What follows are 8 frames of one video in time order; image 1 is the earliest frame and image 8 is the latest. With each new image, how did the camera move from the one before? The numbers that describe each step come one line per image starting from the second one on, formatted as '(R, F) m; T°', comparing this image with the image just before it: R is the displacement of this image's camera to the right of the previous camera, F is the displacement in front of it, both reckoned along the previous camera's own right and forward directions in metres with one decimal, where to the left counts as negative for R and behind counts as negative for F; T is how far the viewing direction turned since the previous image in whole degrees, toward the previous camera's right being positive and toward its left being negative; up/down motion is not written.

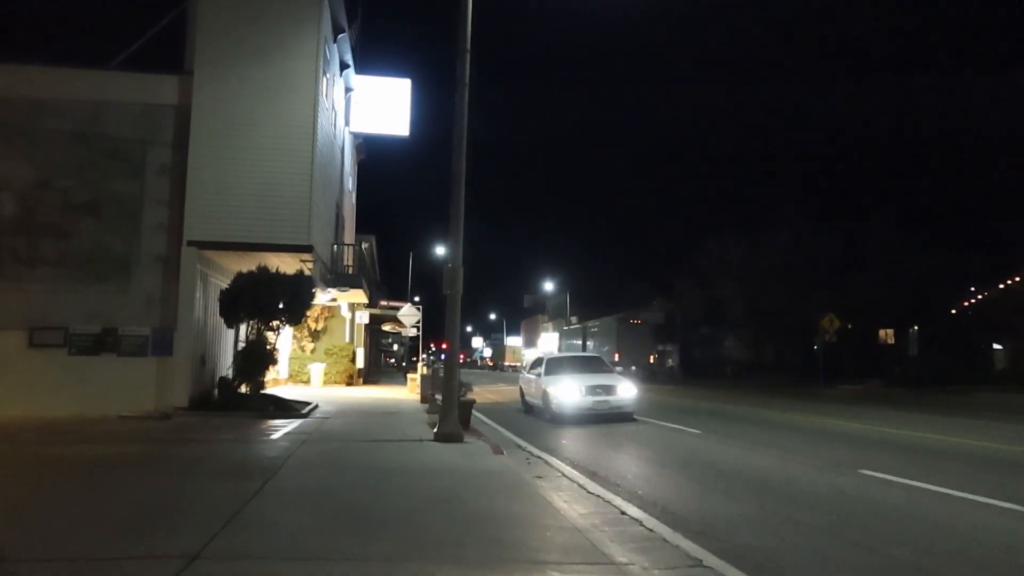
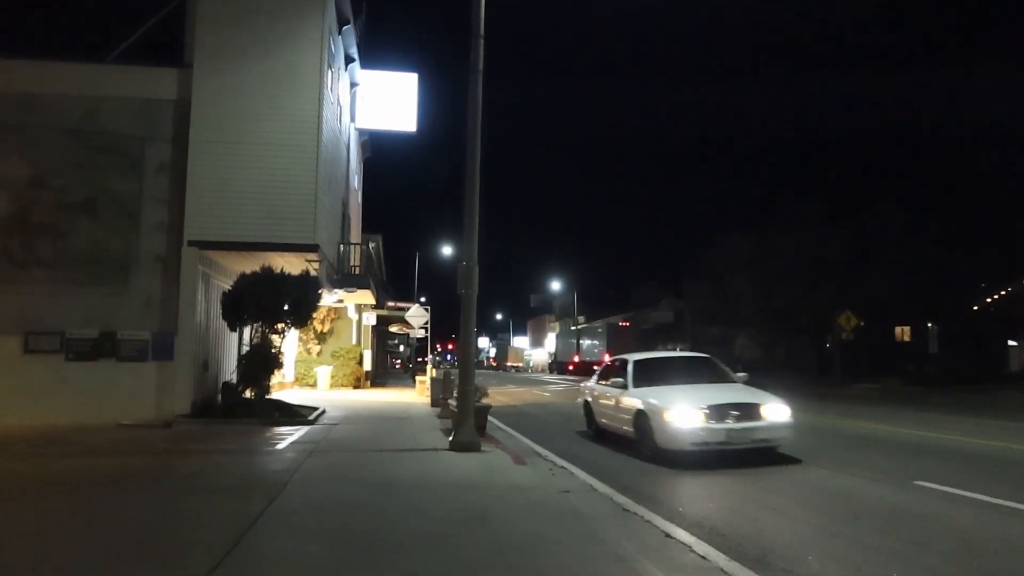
(-0.2, +0.8) m; 0°
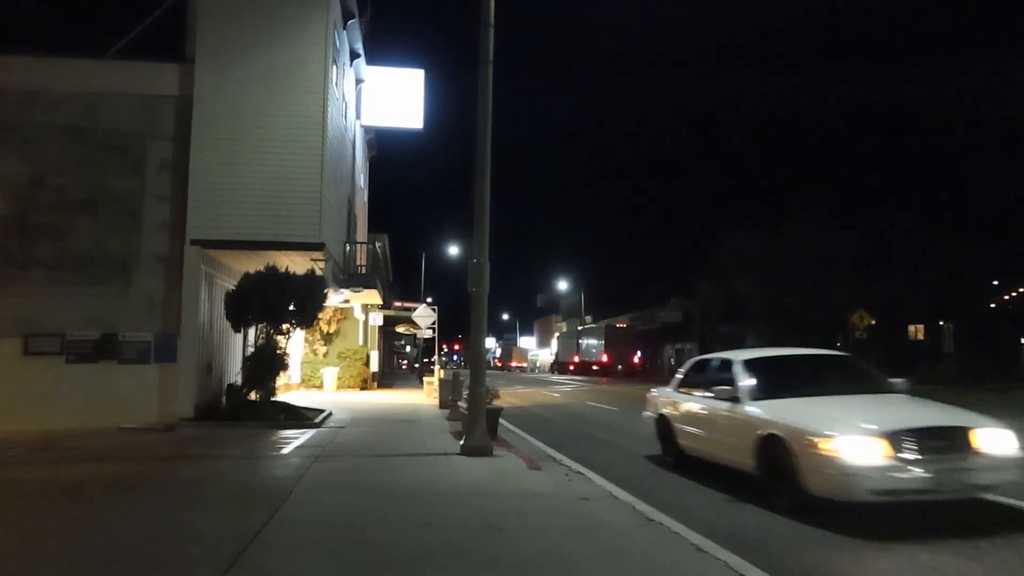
(-0.1, +0.5) m; 0°
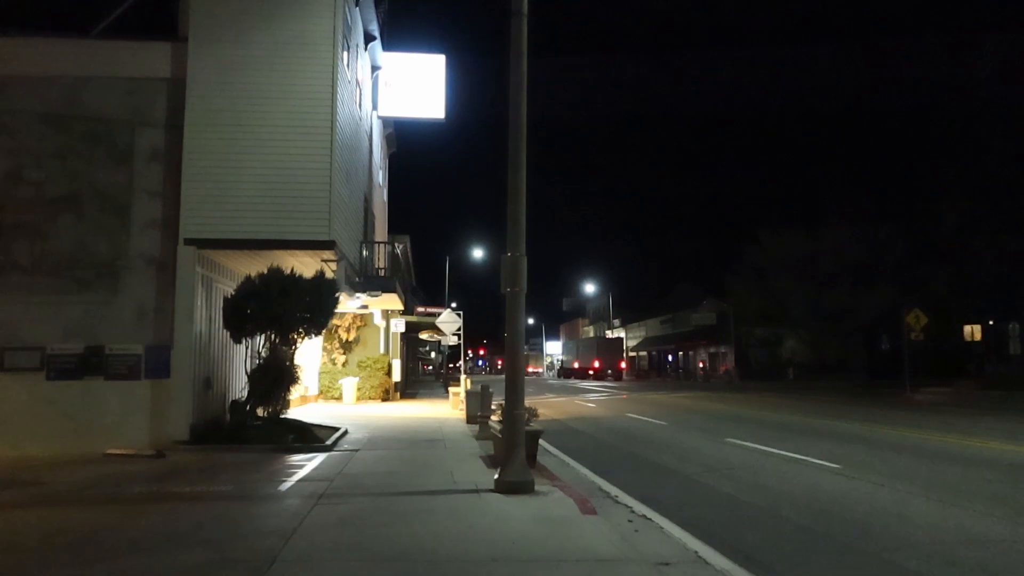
(-0.3, +2.3) m; -2°
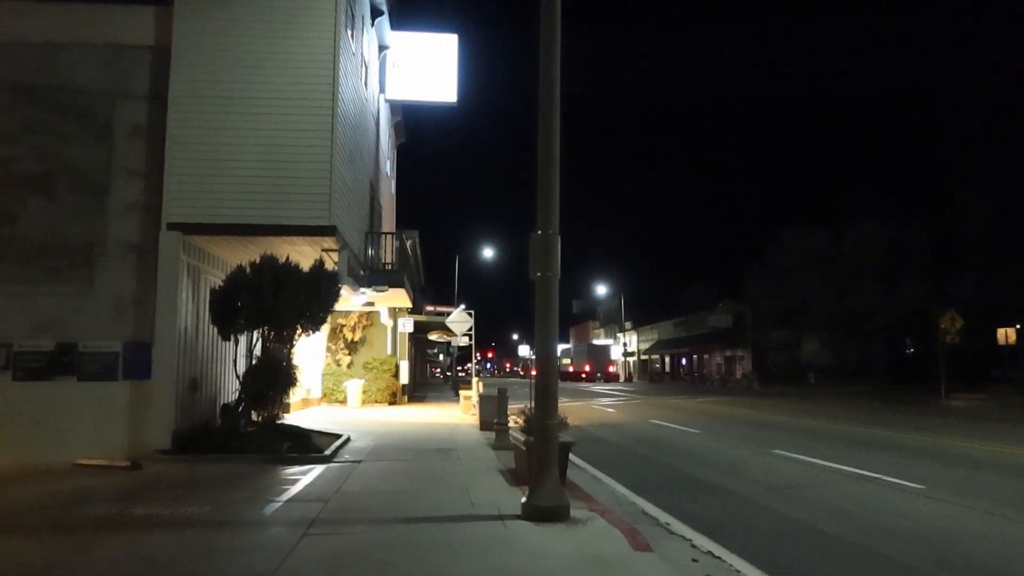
(-0.3, +1.8) m; -1°
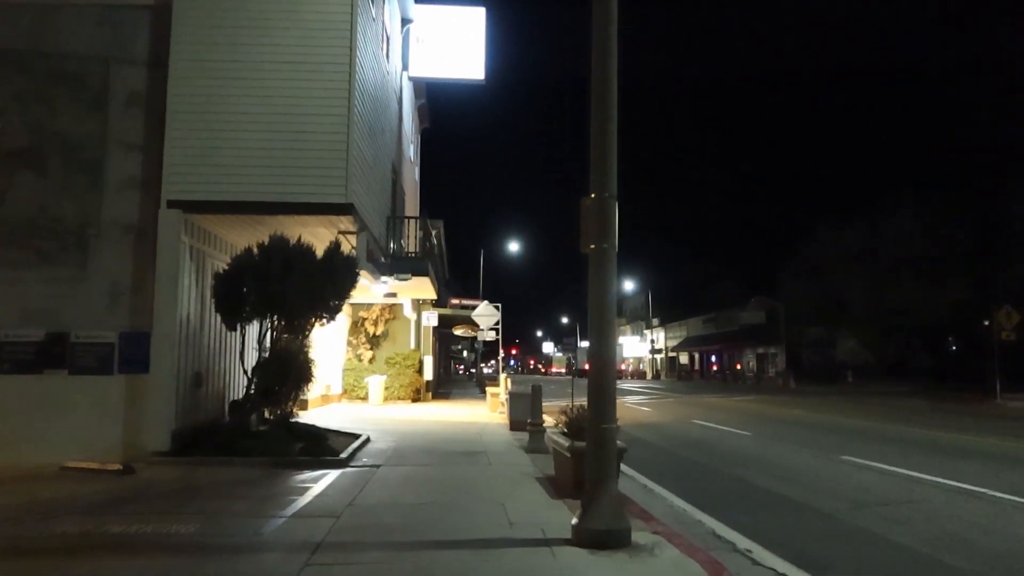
(-0.2, +1.5) m; -2°
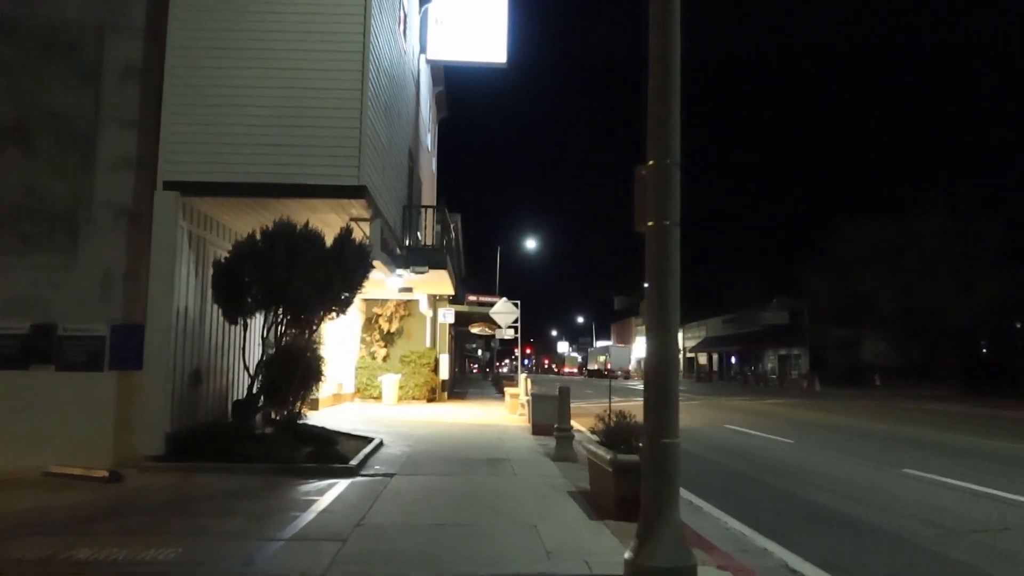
(-0.2, +1.2) m; -1°
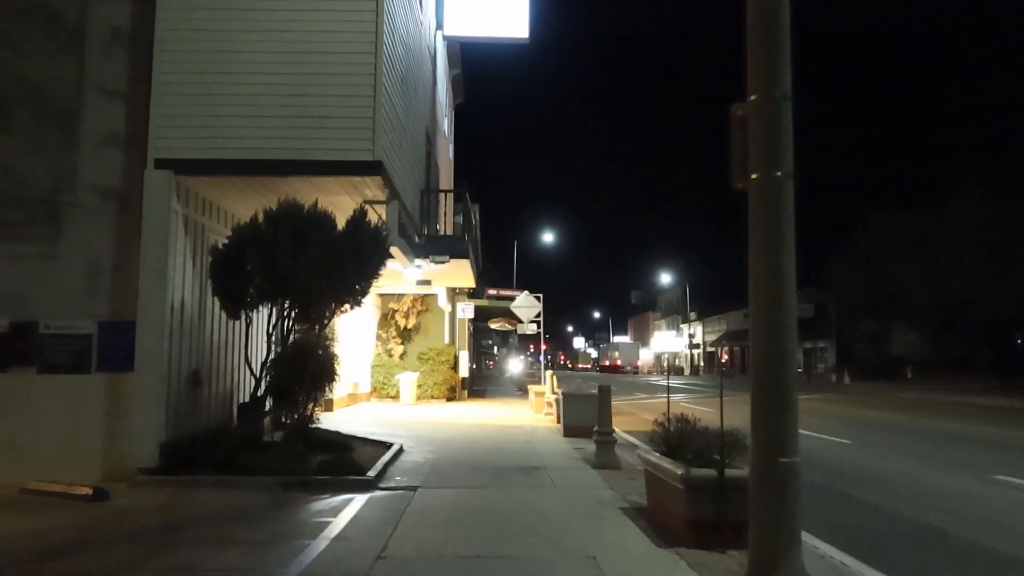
(-0.3, +1.4) m; -1°
